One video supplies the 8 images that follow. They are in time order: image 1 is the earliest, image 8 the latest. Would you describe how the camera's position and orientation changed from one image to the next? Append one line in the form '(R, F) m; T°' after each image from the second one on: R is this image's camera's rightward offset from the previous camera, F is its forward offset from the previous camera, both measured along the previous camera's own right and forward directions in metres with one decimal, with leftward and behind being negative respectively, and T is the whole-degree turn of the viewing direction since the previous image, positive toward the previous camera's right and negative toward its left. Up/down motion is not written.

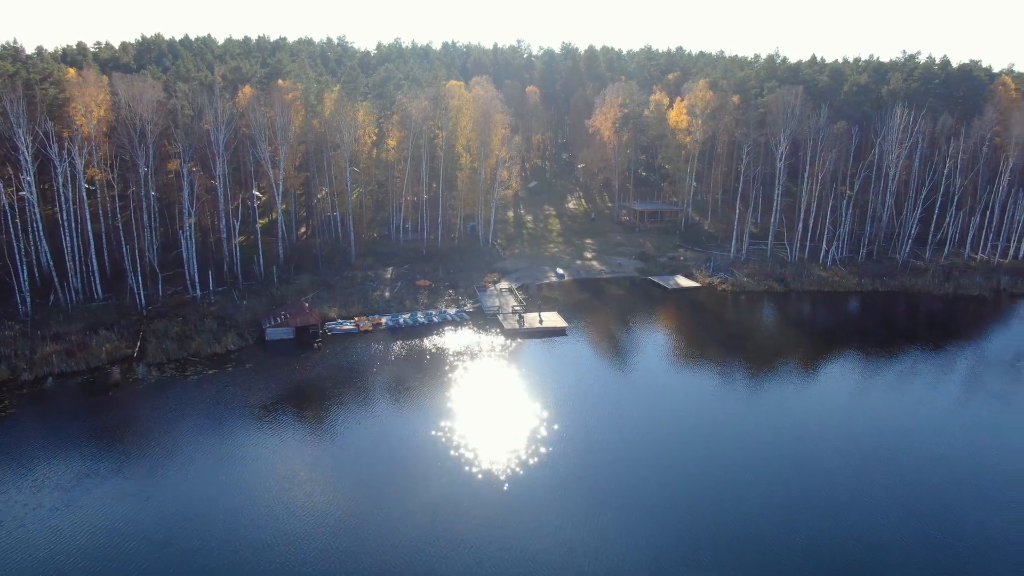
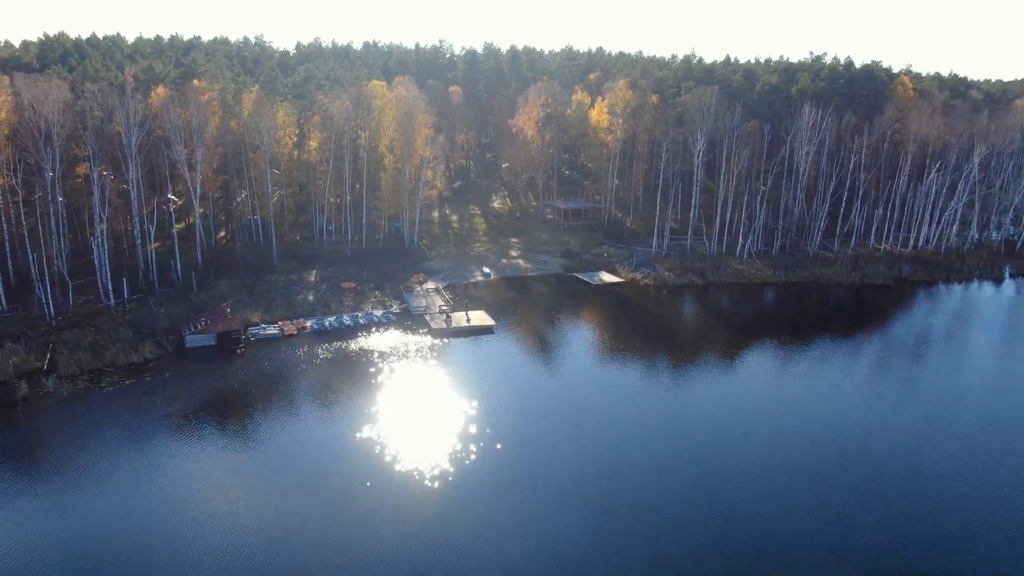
(+0.1, -0.2) m; +5°
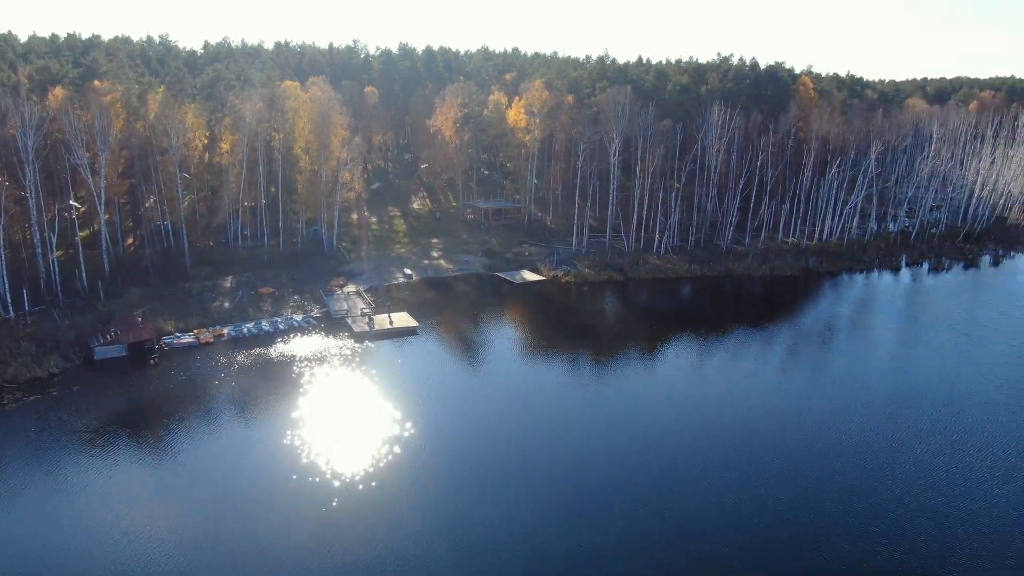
(0.0, -0.1) m; +6°
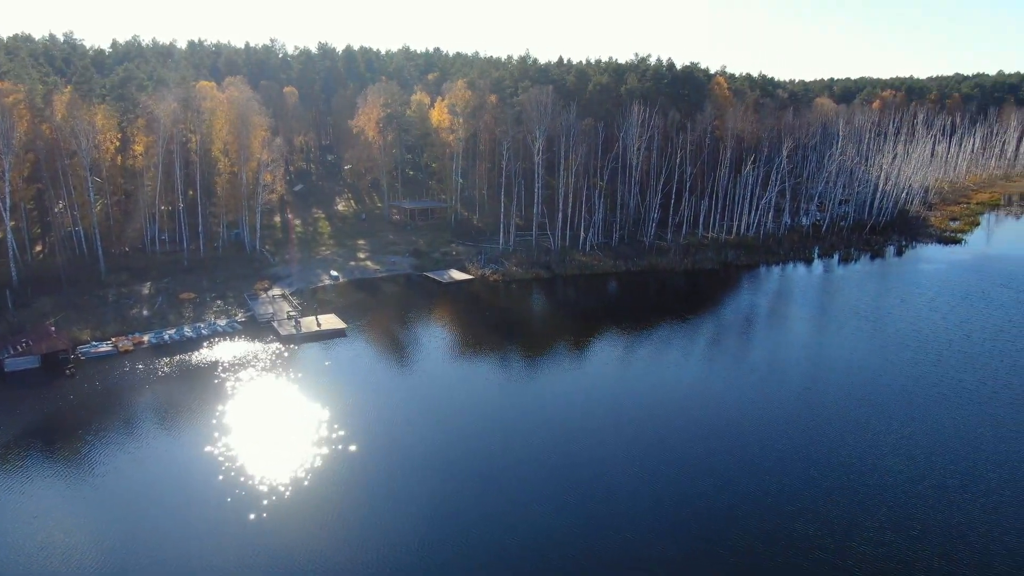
(-0.1, -0.1) m; +5°
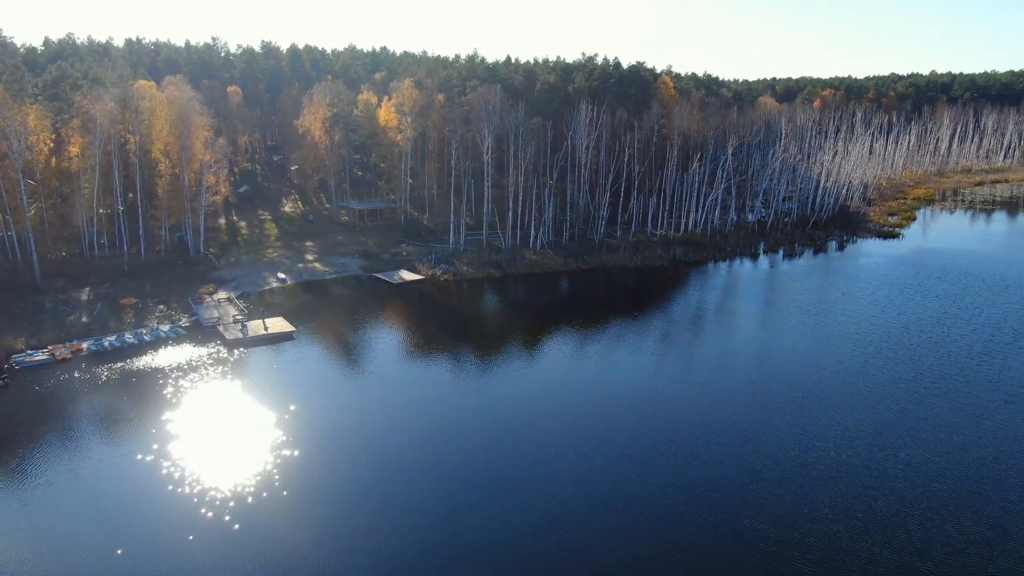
(0.0, +0.1) m; +3°
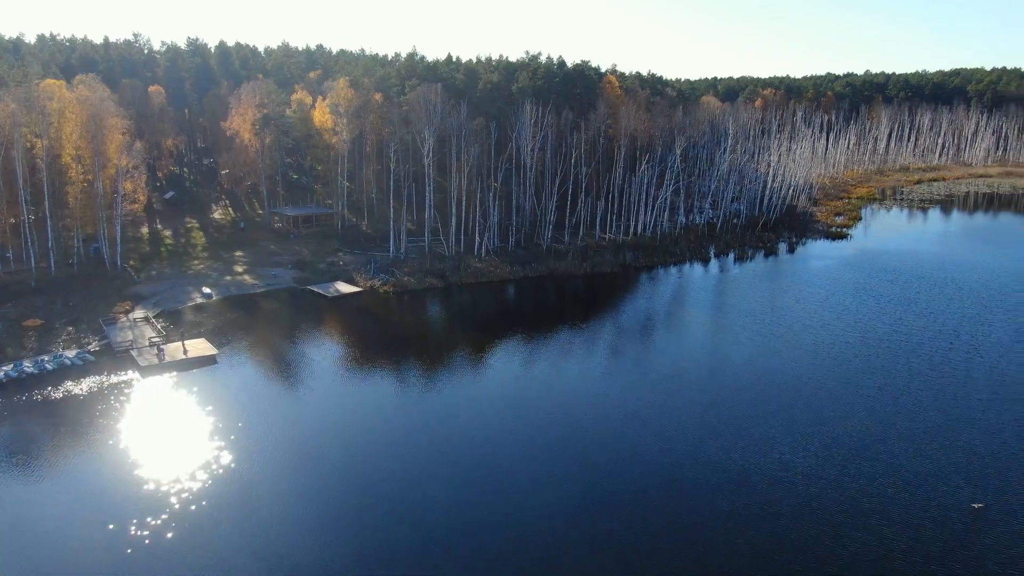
(+0.1, +1.5) m; +4°
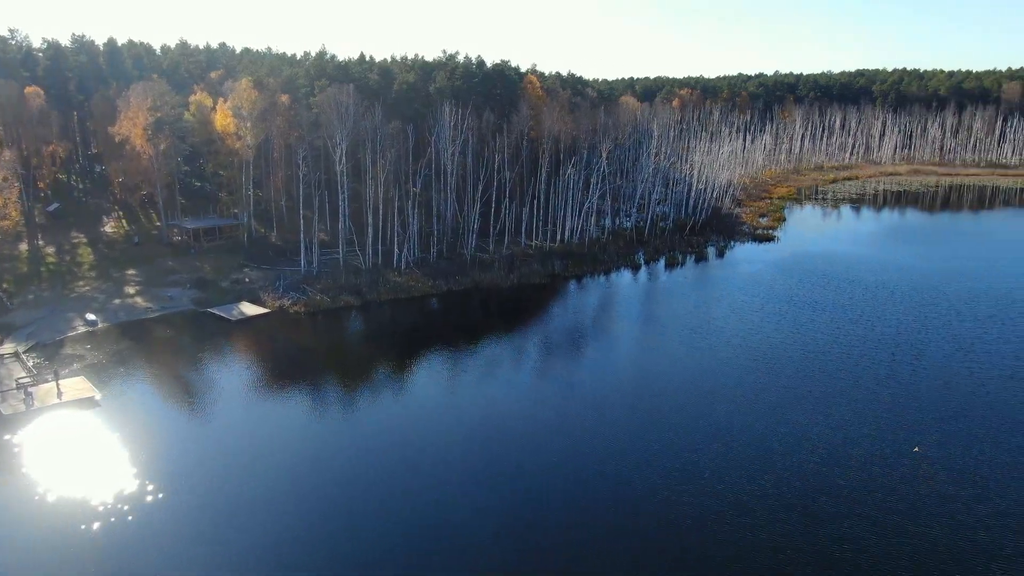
(0.0, +1.8) m; +6°
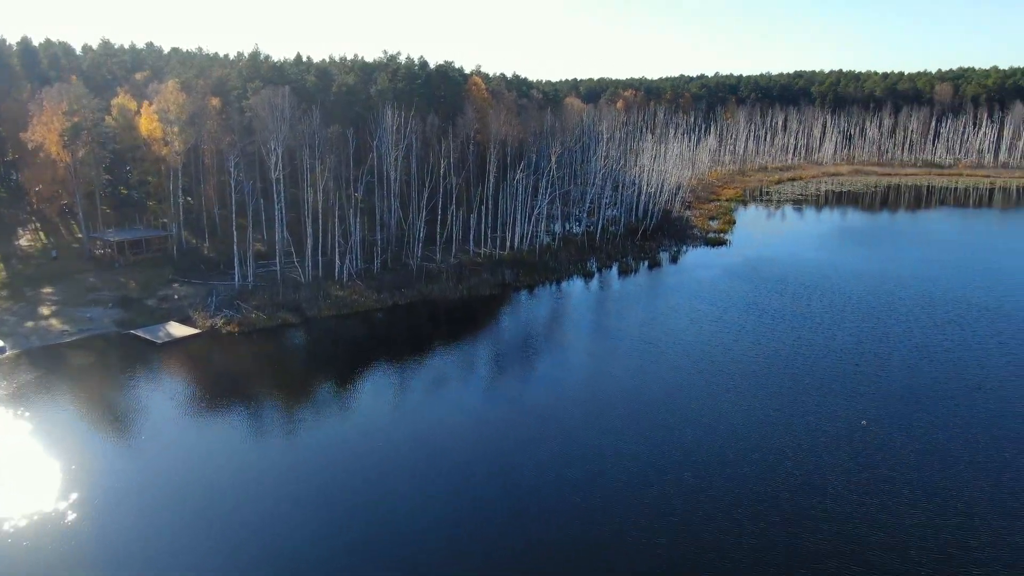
(-0.1, +1.3) m; +4°
